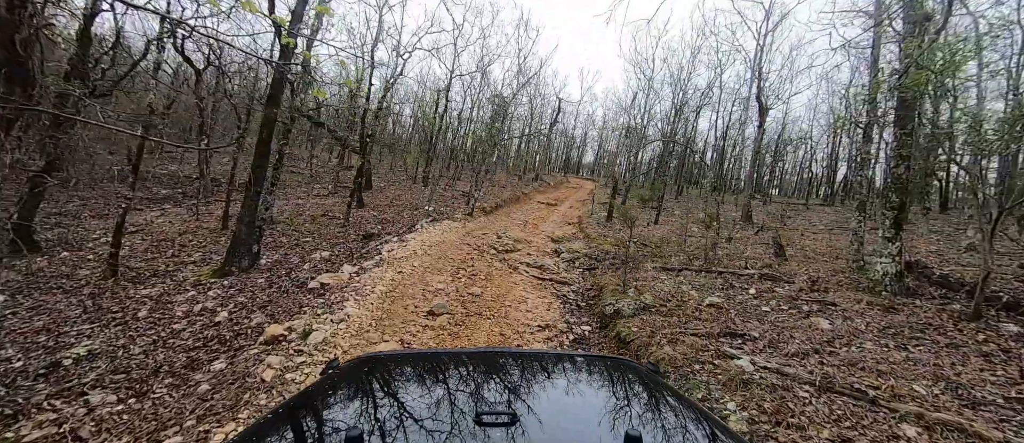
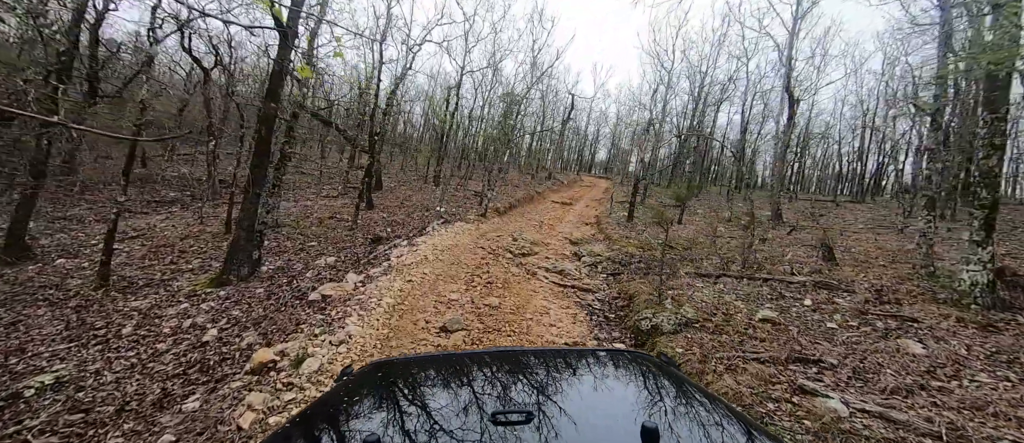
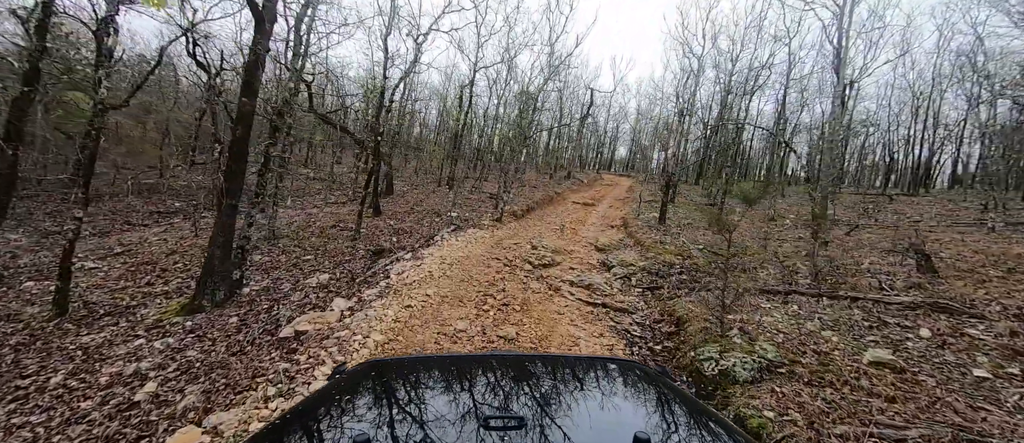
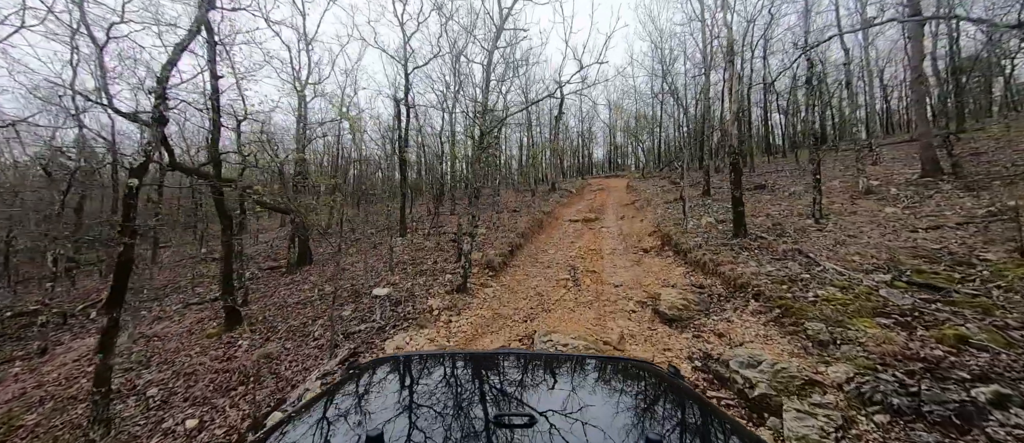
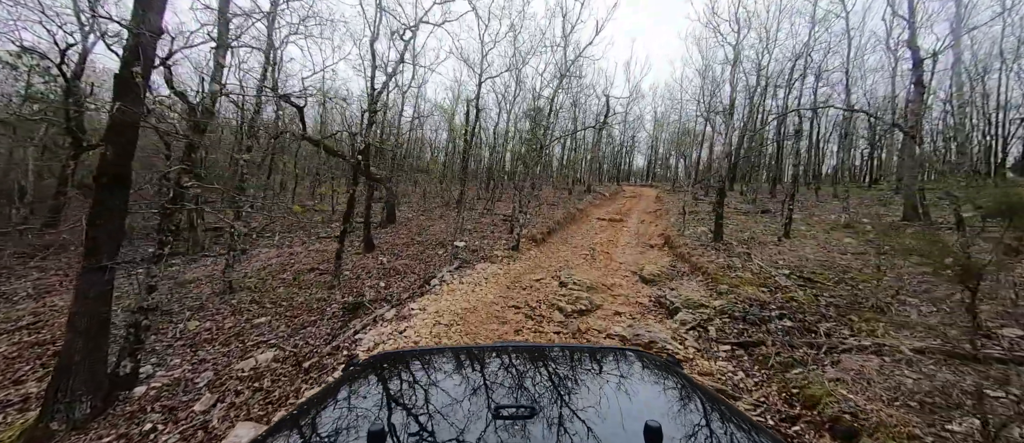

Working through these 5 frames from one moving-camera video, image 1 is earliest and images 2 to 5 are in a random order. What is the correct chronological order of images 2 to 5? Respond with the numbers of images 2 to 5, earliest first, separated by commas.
2, 3, 5, 4
